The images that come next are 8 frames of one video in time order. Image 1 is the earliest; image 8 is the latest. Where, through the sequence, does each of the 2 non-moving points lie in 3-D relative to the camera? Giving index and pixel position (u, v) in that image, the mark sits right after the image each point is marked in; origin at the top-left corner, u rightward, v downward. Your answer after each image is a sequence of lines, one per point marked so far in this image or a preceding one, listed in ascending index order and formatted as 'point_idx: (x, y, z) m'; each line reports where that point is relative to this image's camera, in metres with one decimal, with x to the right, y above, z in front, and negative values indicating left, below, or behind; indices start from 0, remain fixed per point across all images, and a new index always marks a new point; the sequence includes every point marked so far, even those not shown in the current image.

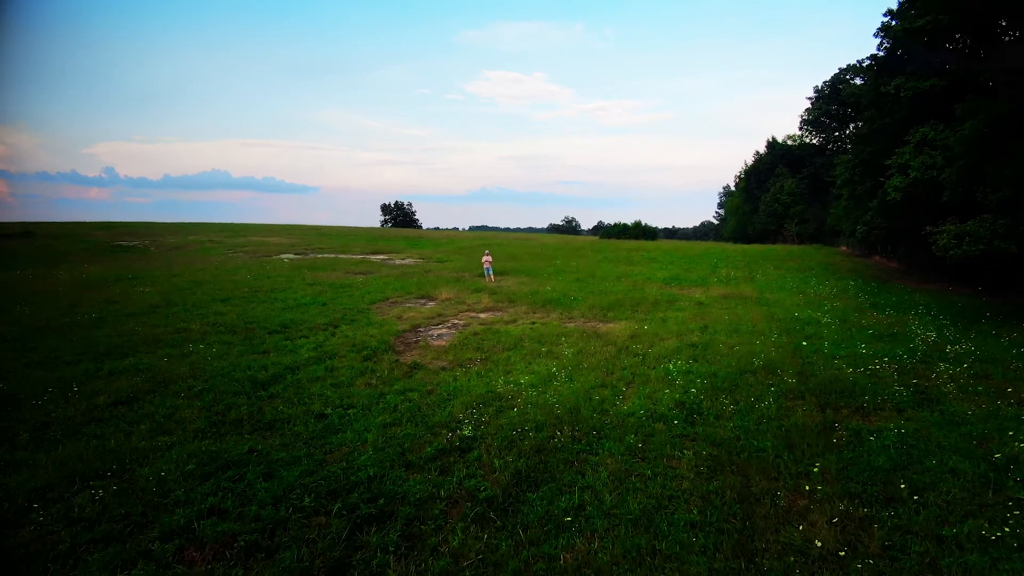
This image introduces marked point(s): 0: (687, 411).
0: (+3.0, -2.1, +9.9) m
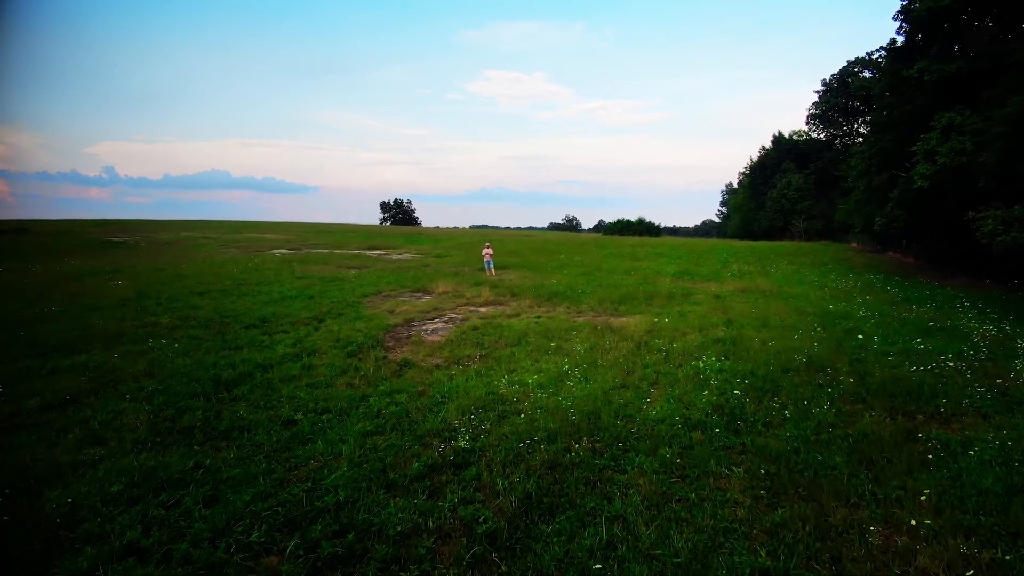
0: (+3.1, -1.8, +8.3) m
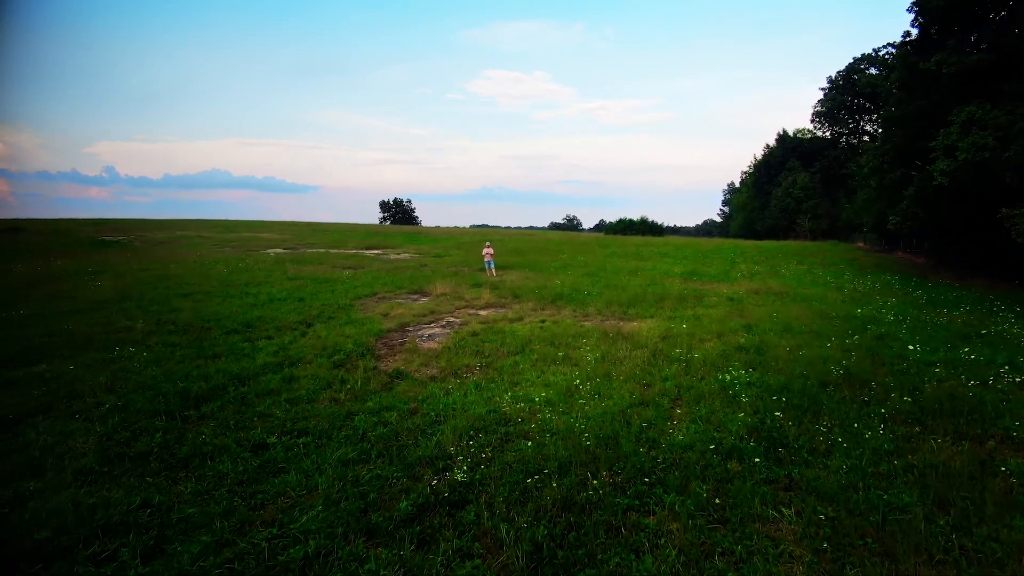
0: (+3.1, -1.9, +7.1) m
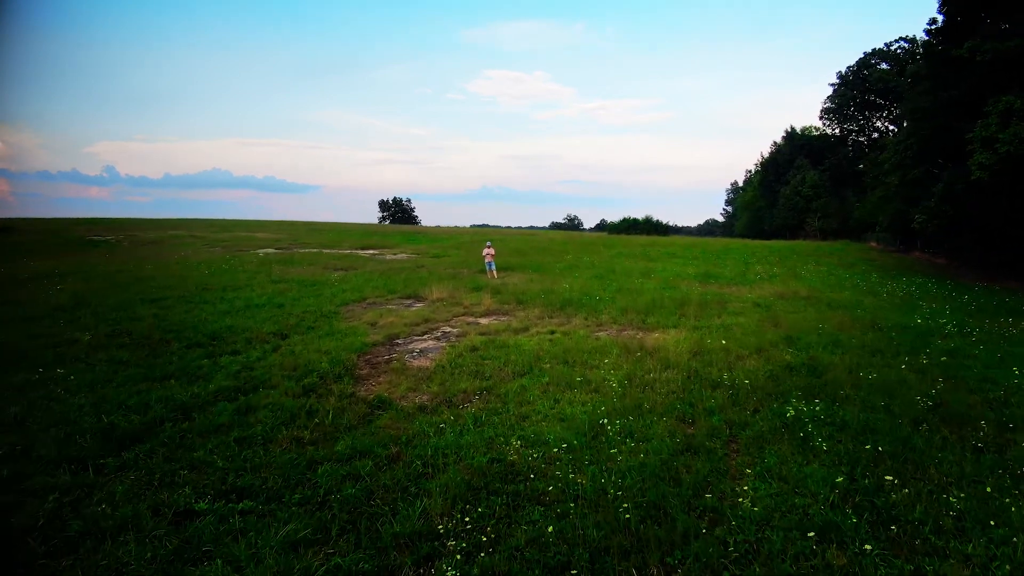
0: (+3.2, -2.0, +5.2) m
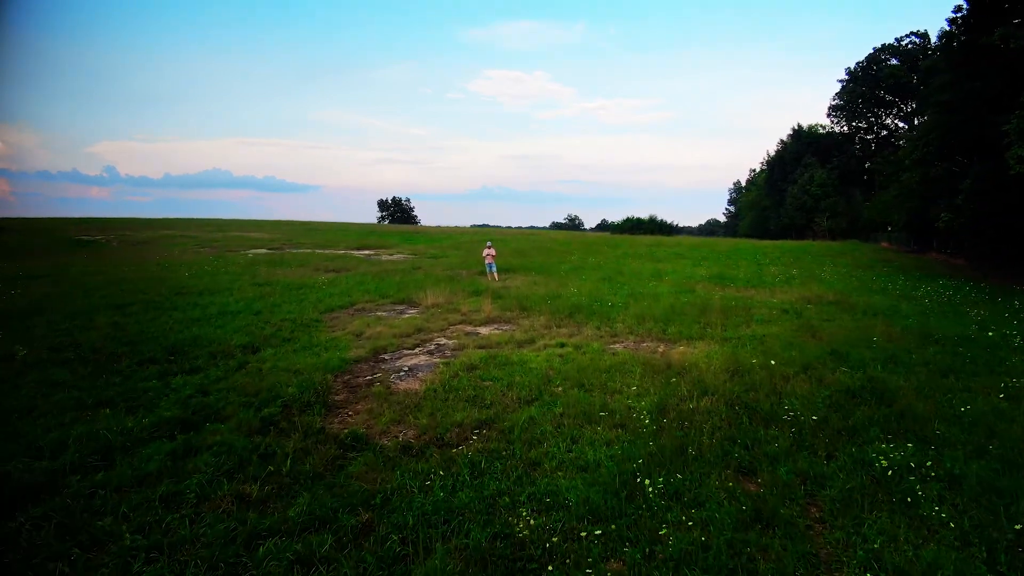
0: (+3.3, -2.2, +3.5) m
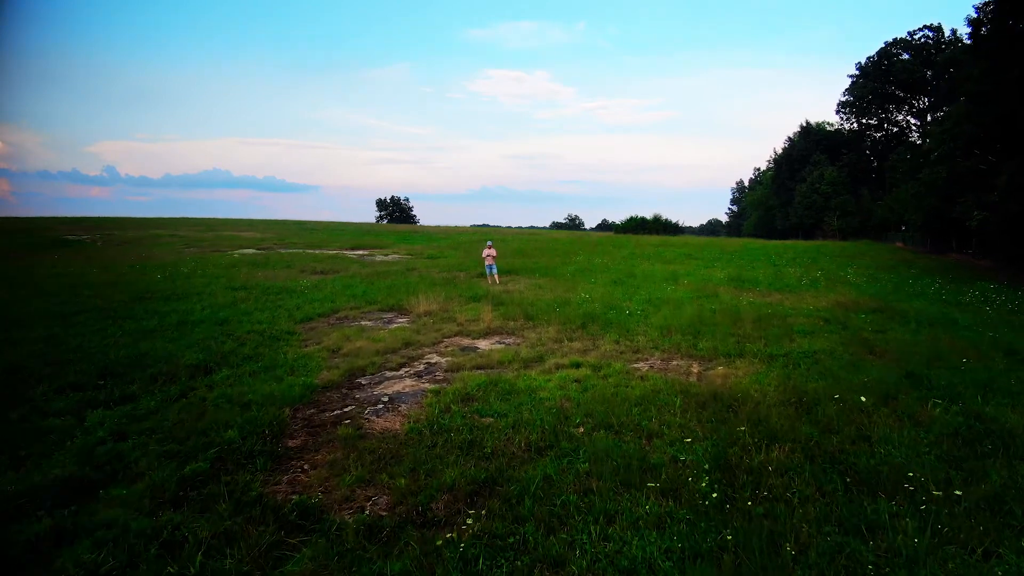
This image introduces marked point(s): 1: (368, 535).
0: (+3.4, -2.3, +1.5) m
1: (-1.2, -2.0, +4.9) m
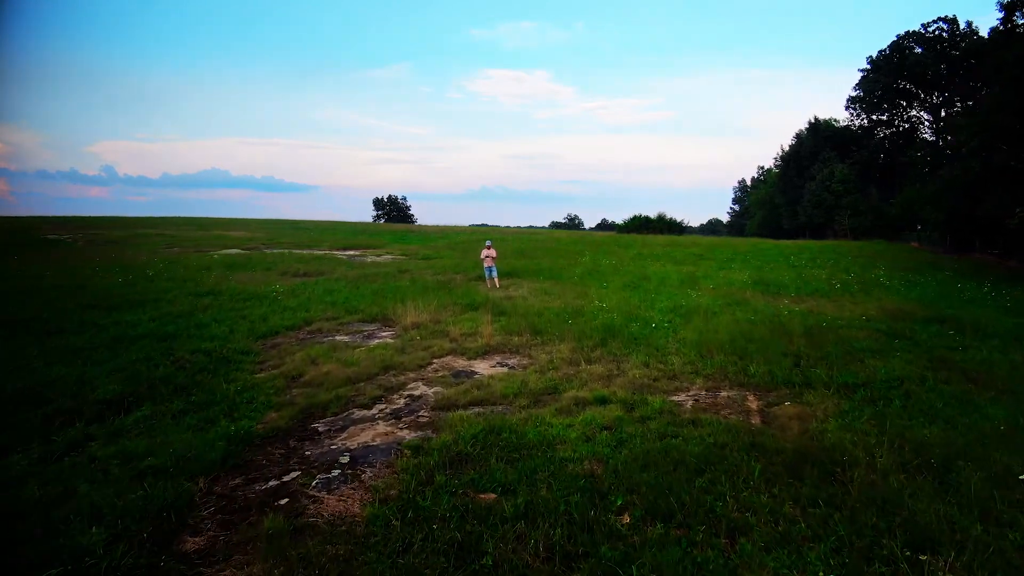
0: (+3.5, -2.5, -0.7) m
1: (-1.1, -2.2, +2.6) m
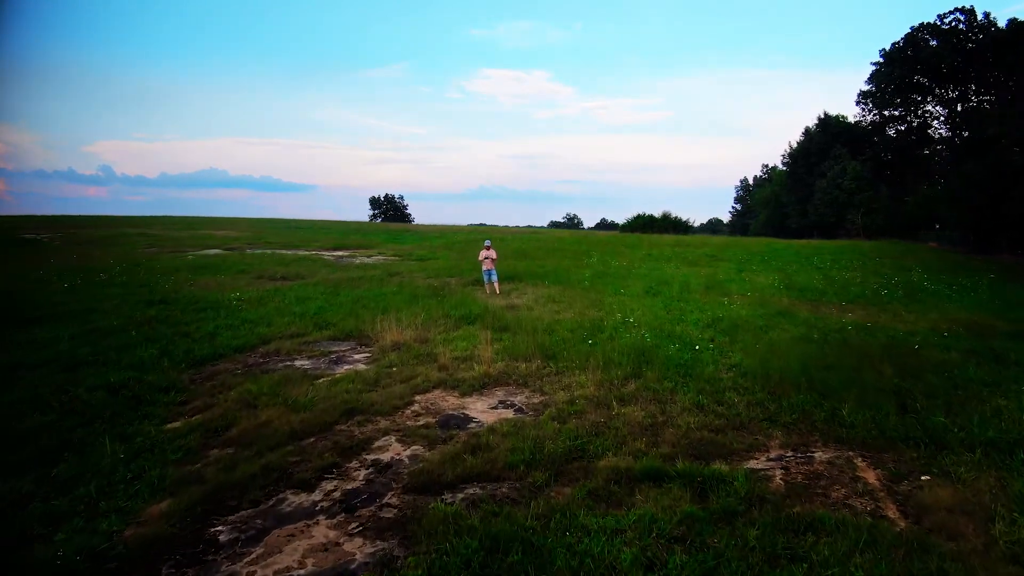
0: (+3.6, -2.7, -3.2) m
1: (-1.0, -2.4, +0.2) m
